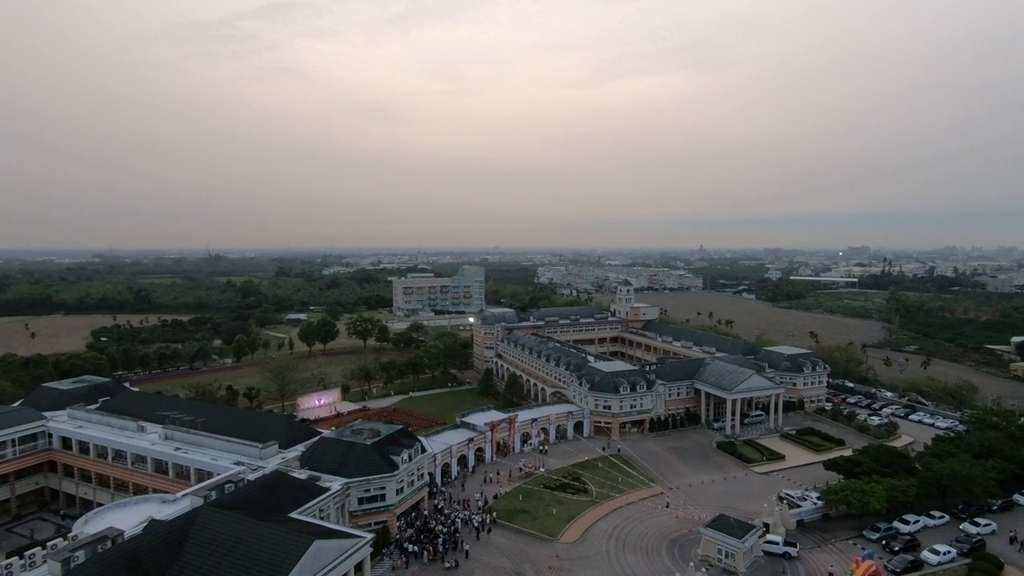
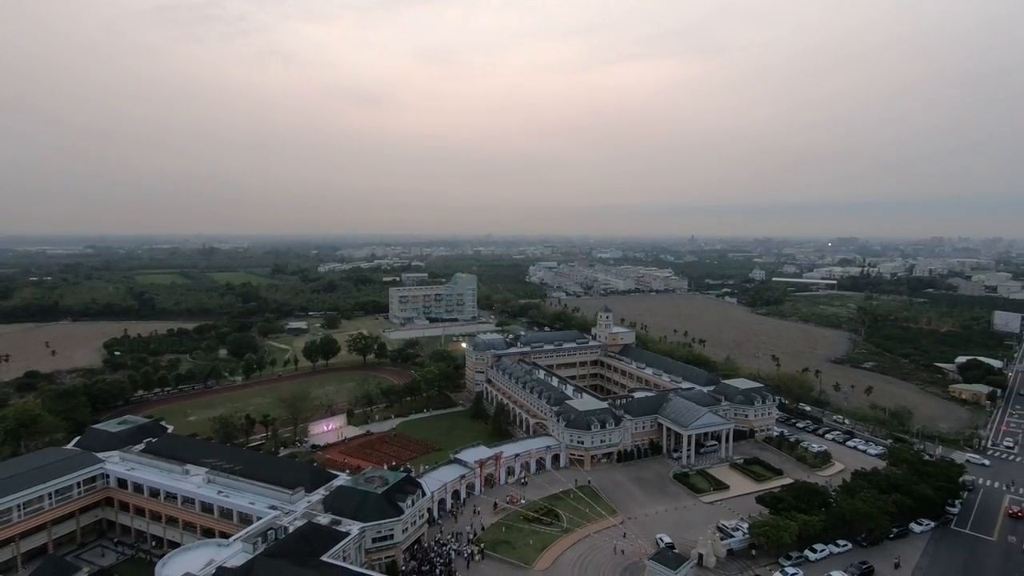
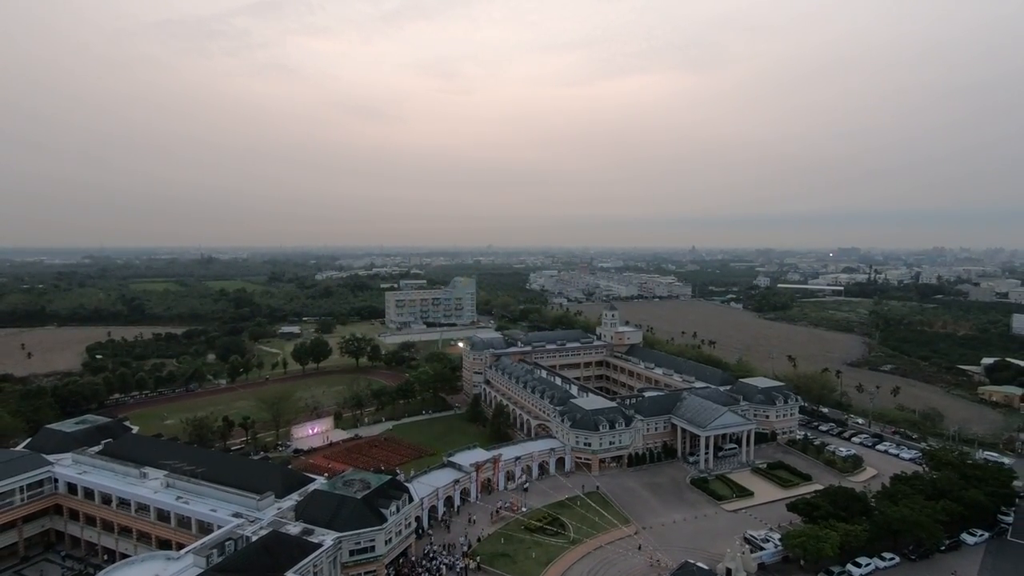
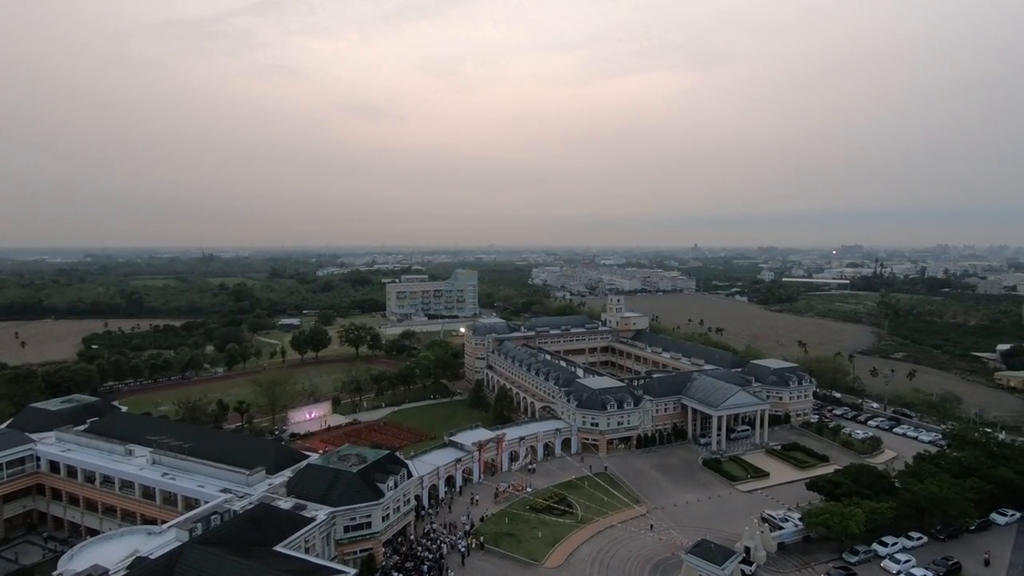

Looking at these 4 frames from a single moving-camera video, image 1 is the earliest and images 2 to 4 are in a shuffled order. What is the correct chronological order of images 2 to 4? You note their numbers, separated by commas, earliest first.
4, 3, 2
